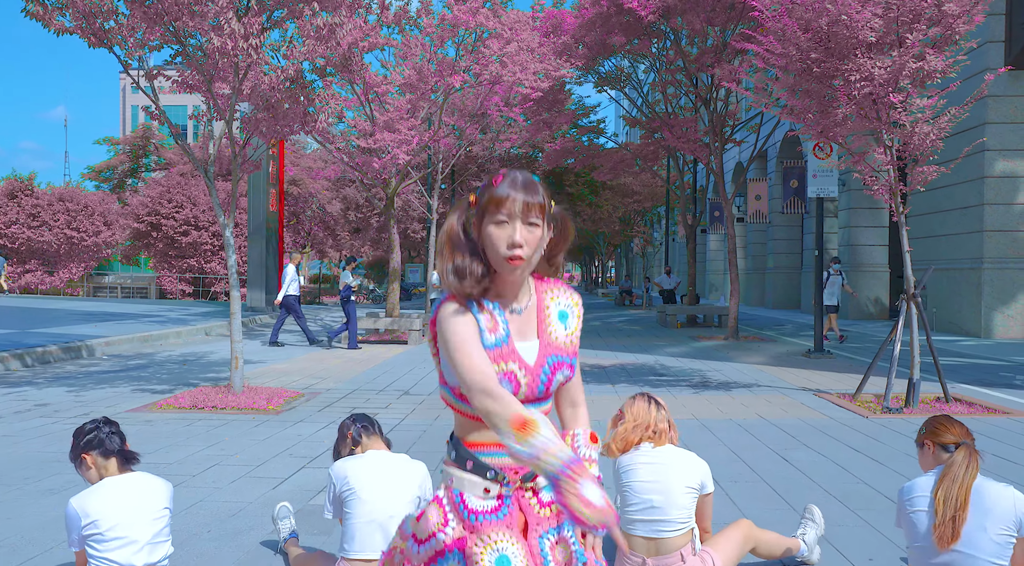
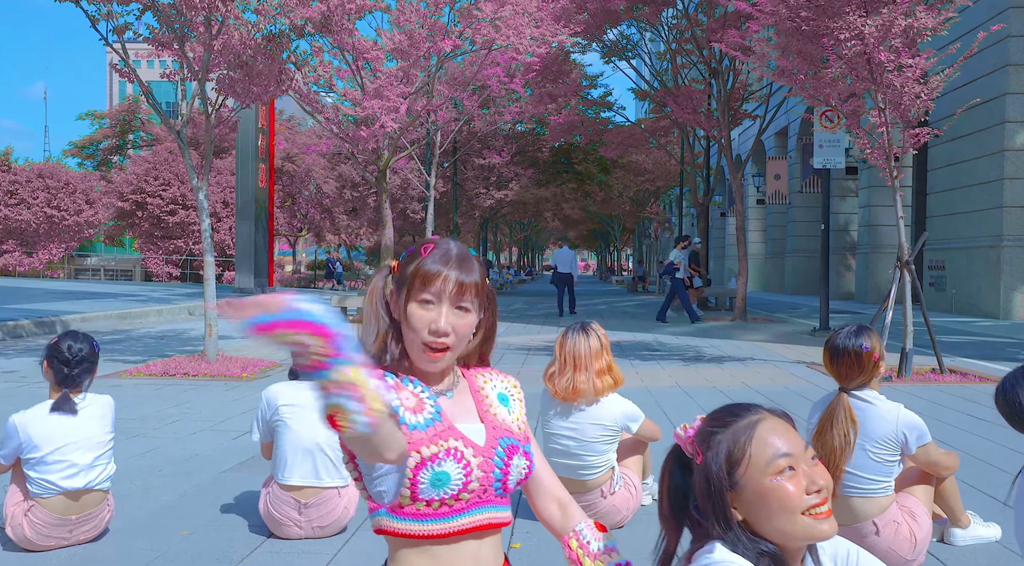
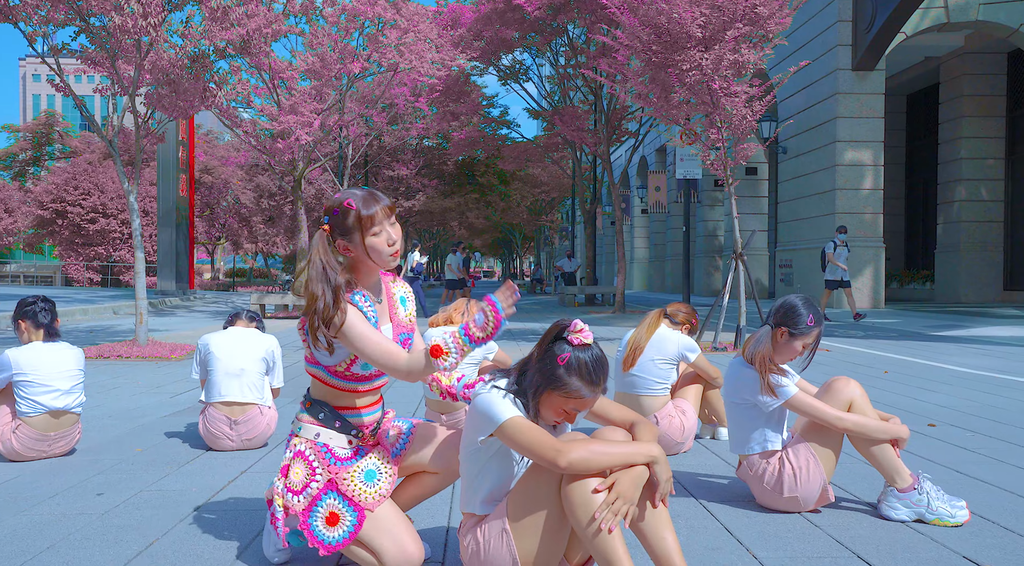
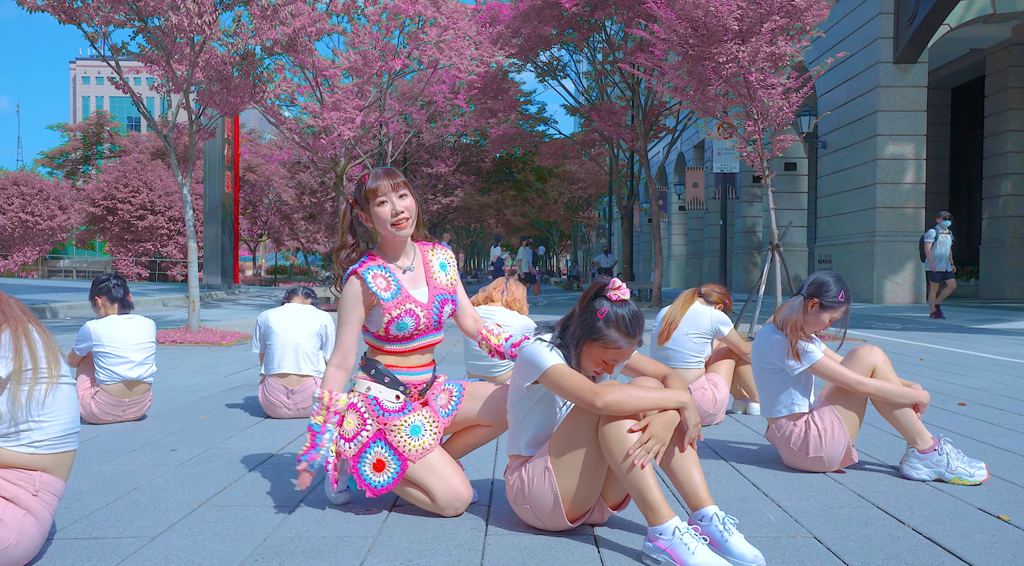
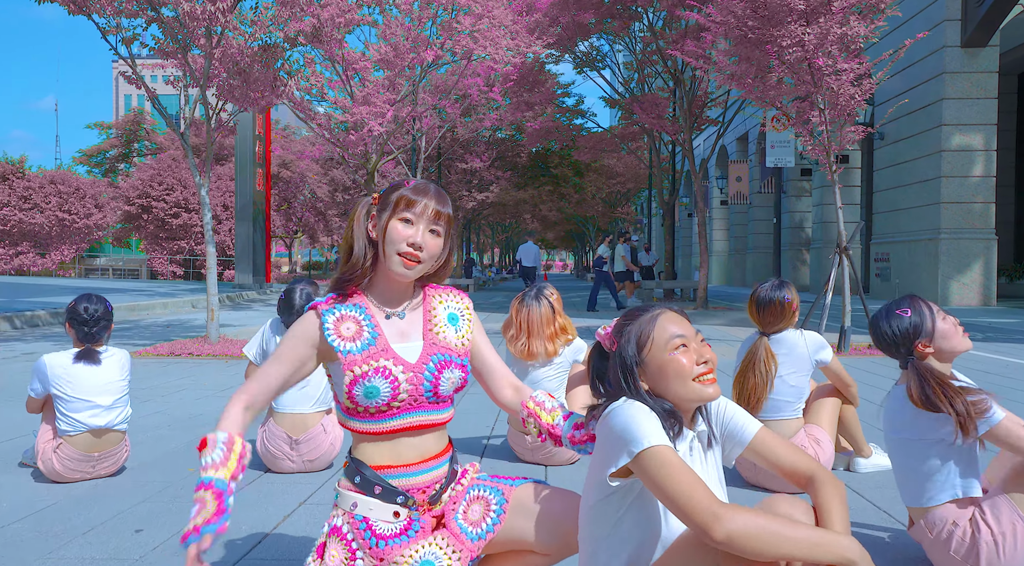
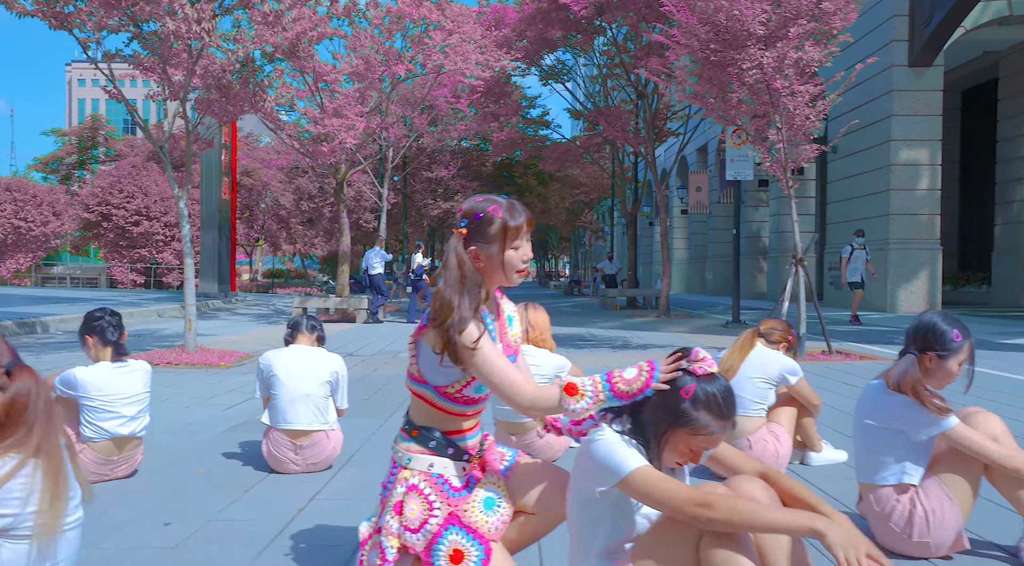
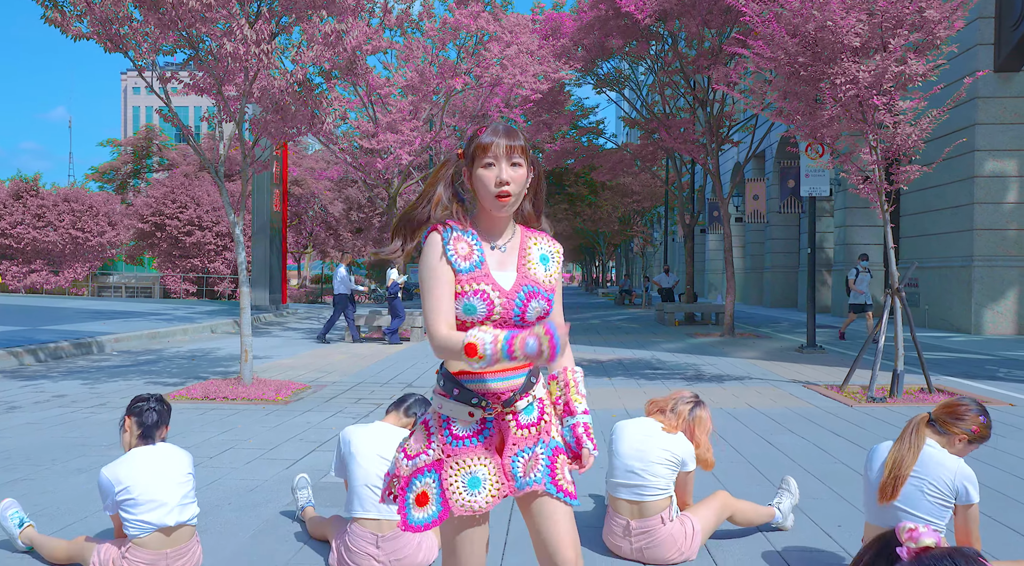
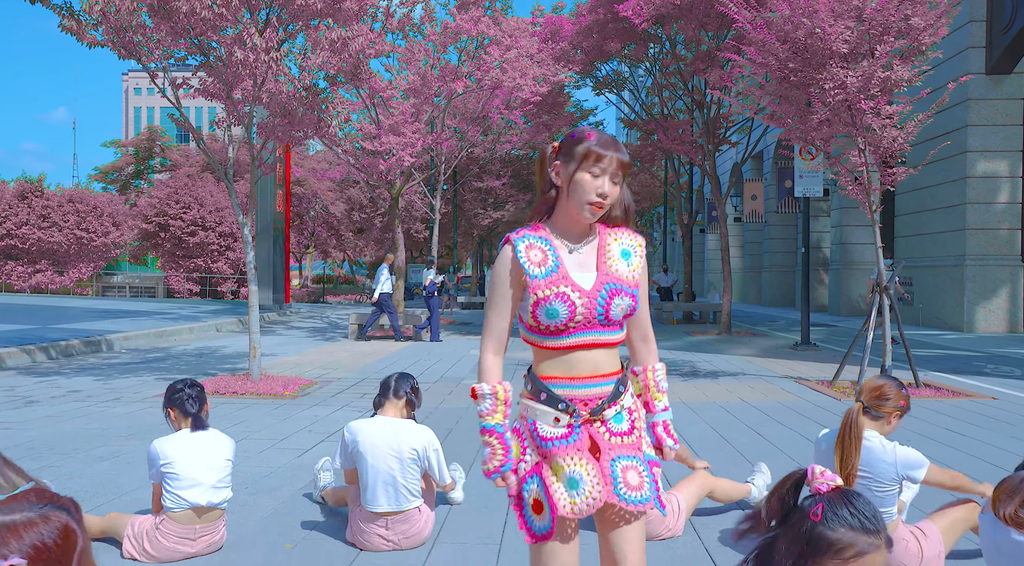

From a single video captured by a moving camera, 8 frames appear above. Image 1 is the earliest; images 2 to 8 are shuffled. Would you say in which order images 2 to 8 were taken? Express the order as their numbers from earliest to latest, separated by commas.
7, 8, 6, 3, 4, 5, 2
